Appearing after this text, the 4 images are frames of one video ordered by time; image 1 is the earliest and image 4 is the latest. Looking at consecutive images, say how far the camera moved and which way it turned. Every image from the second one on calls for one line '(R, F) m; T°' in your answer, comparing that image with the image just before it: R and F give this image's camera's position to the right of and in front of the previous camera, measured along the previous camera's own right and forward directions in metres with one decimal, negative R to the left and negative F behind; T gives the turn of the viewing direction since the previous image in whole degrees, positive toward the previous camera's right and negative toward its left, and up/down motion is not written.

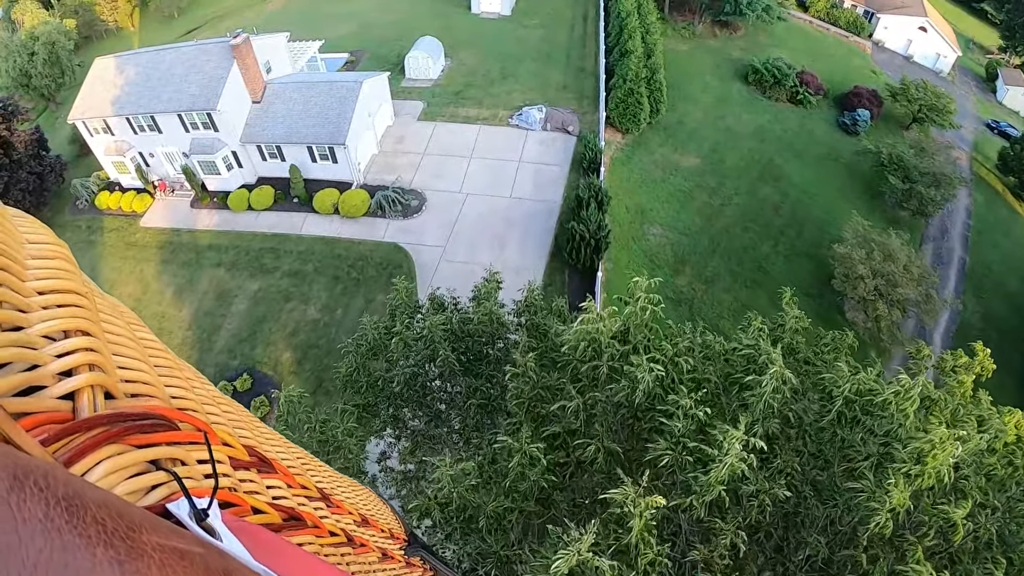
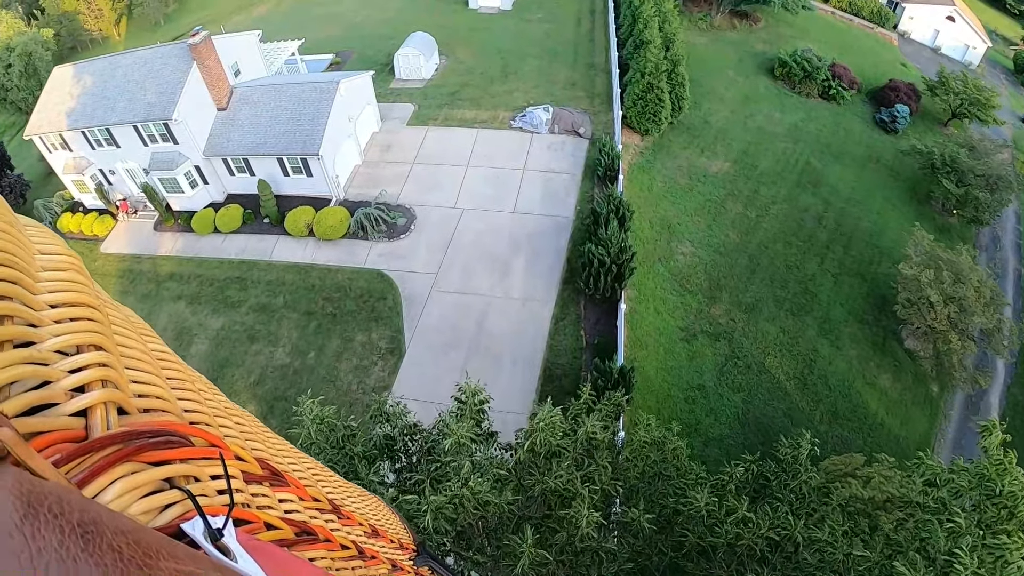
(0.0, +2.6) m; 0°
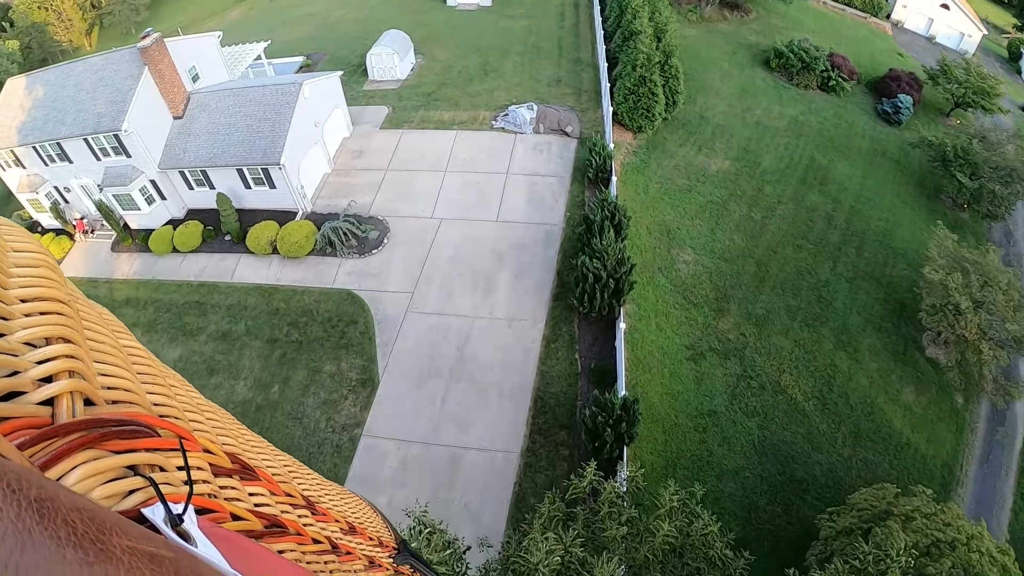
(+0.2, +1.4) m; +1°
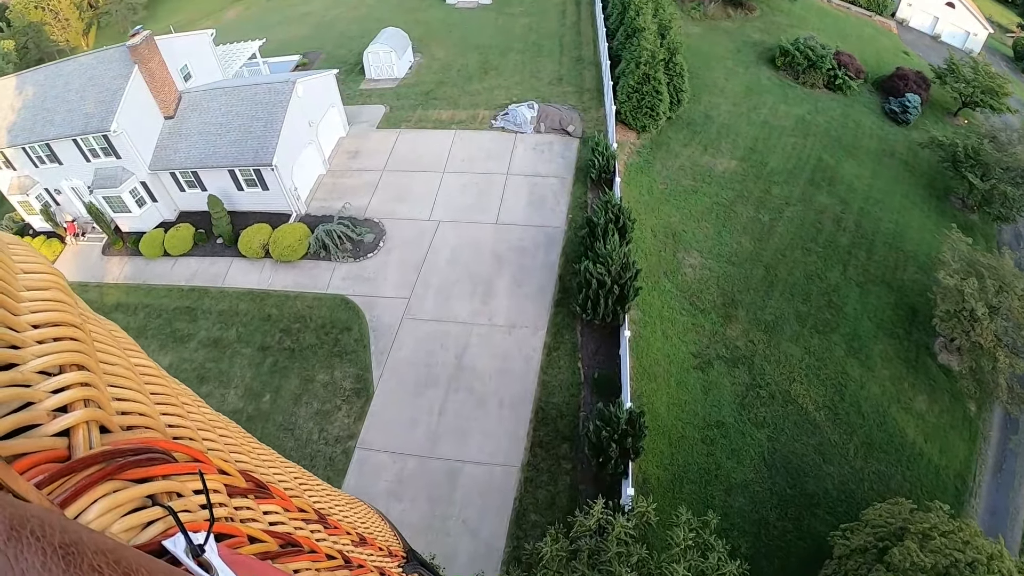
(0.0, +0.4) m; 0°
